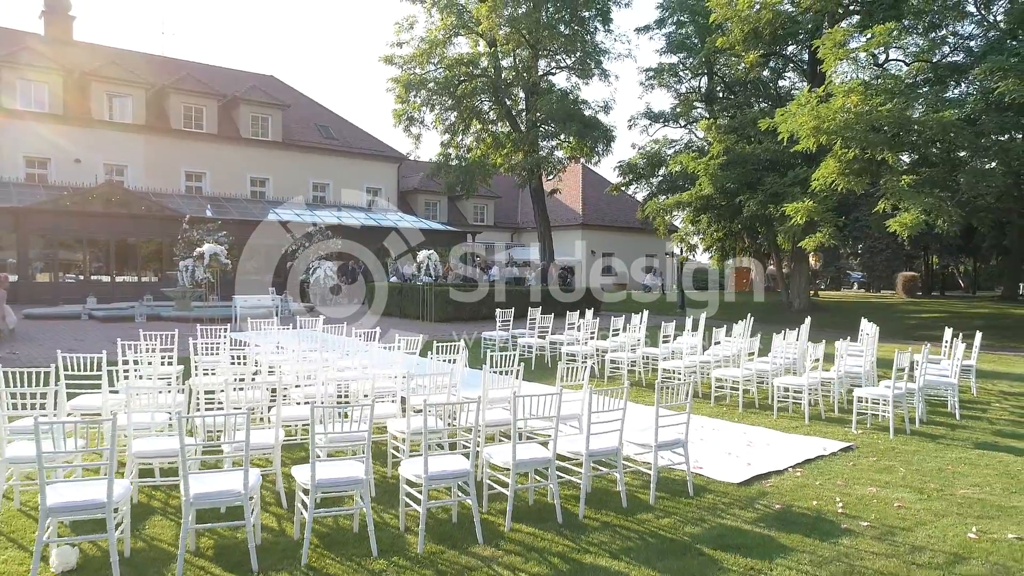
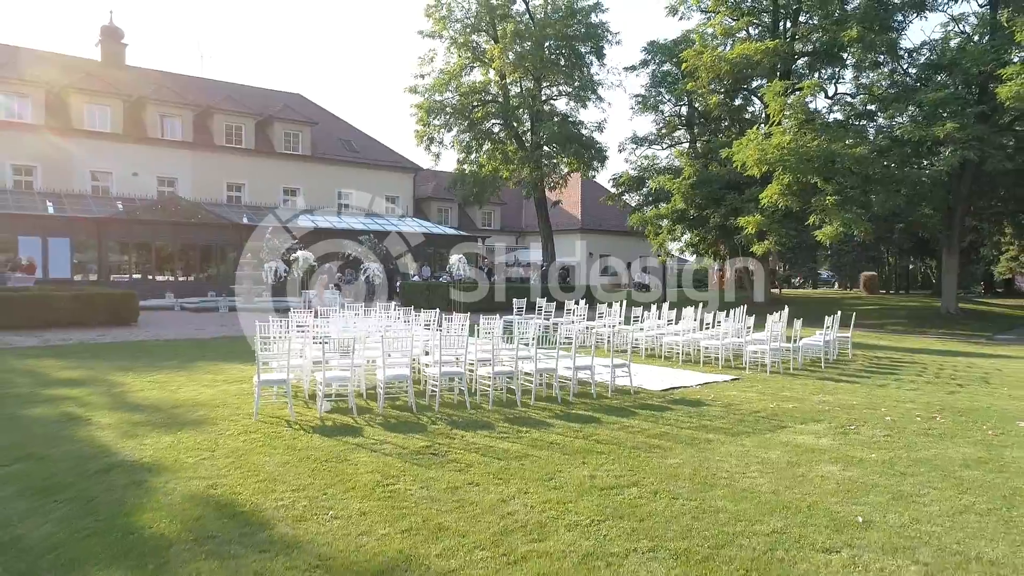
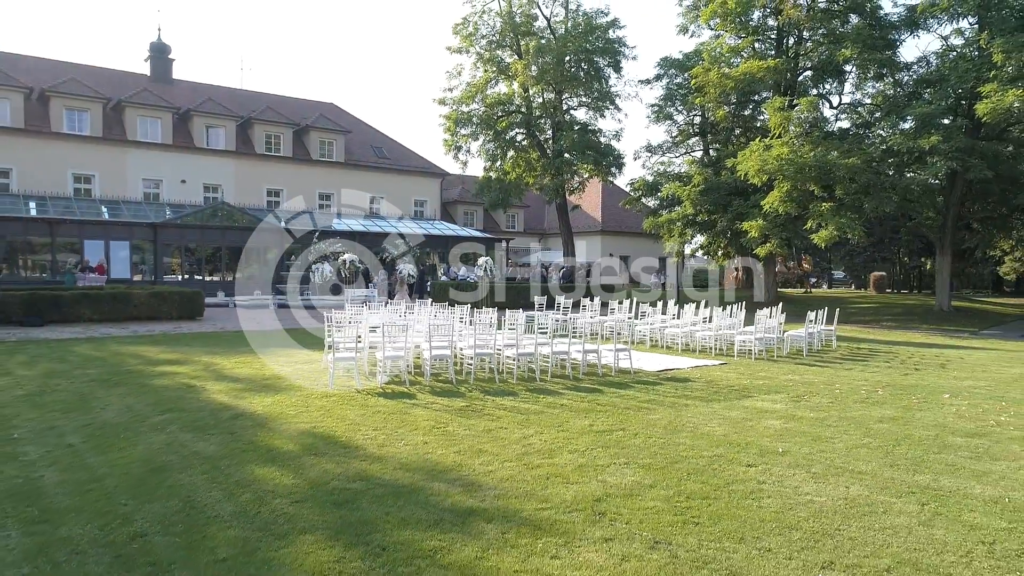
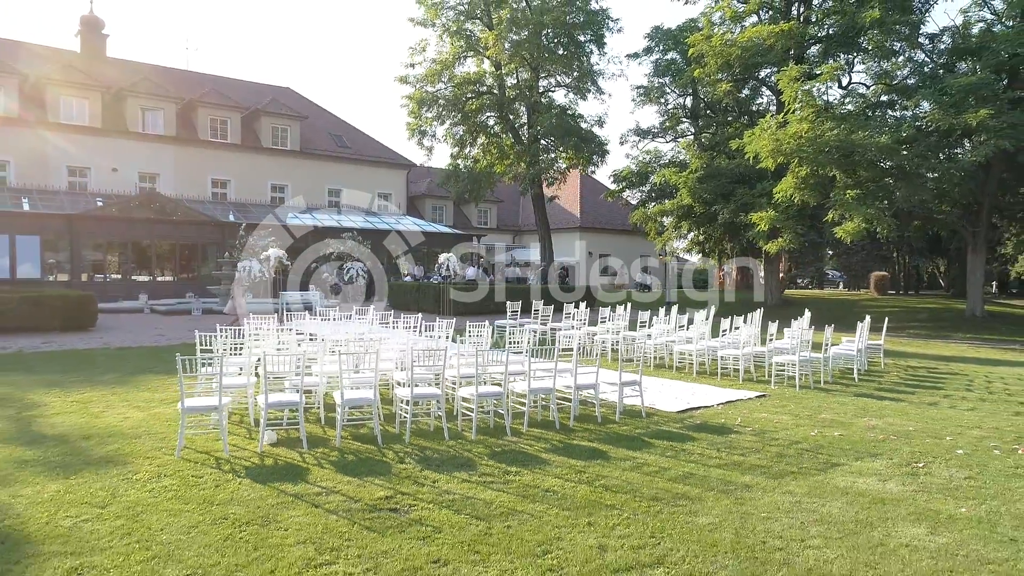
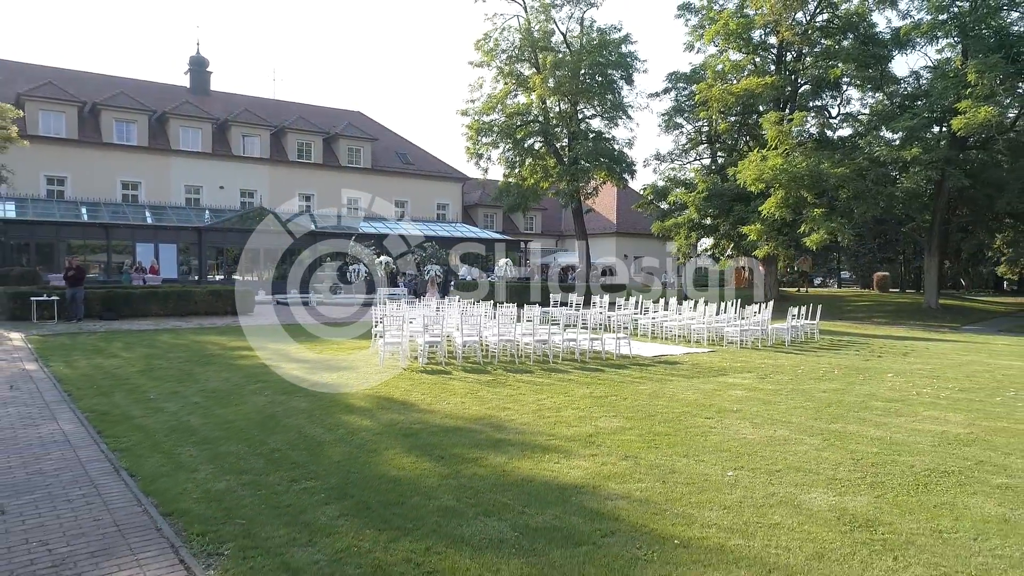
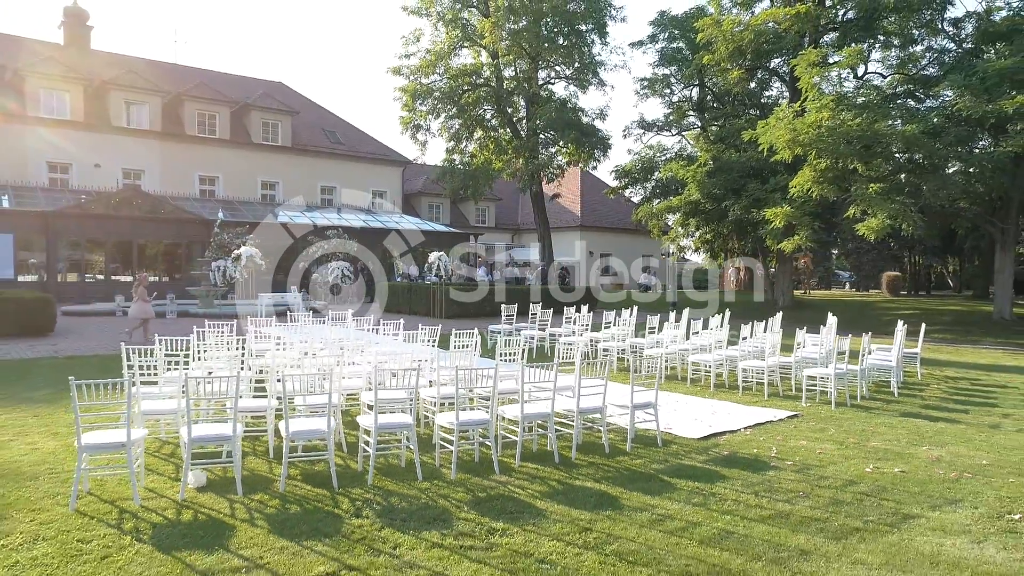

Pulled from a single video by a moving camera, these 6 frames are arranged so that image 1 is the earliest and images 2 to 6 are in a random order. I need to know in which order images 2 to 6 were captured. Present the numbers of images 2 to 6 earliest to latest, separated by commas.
6, 4, 2, 3, 5
